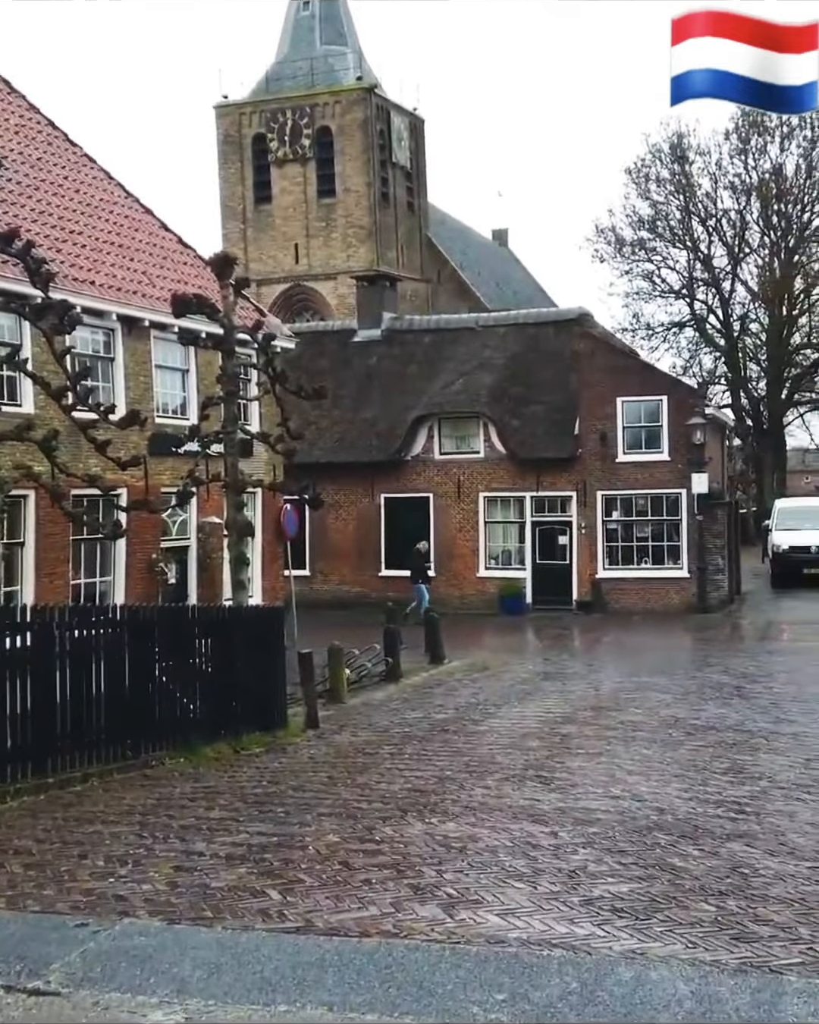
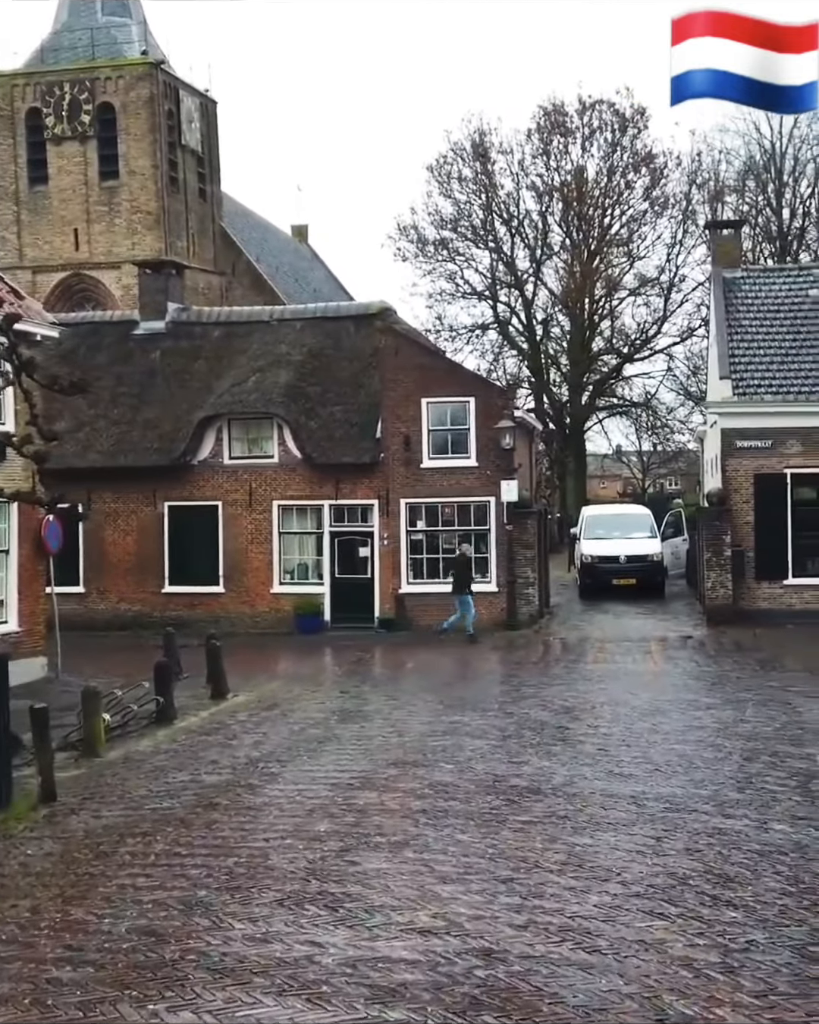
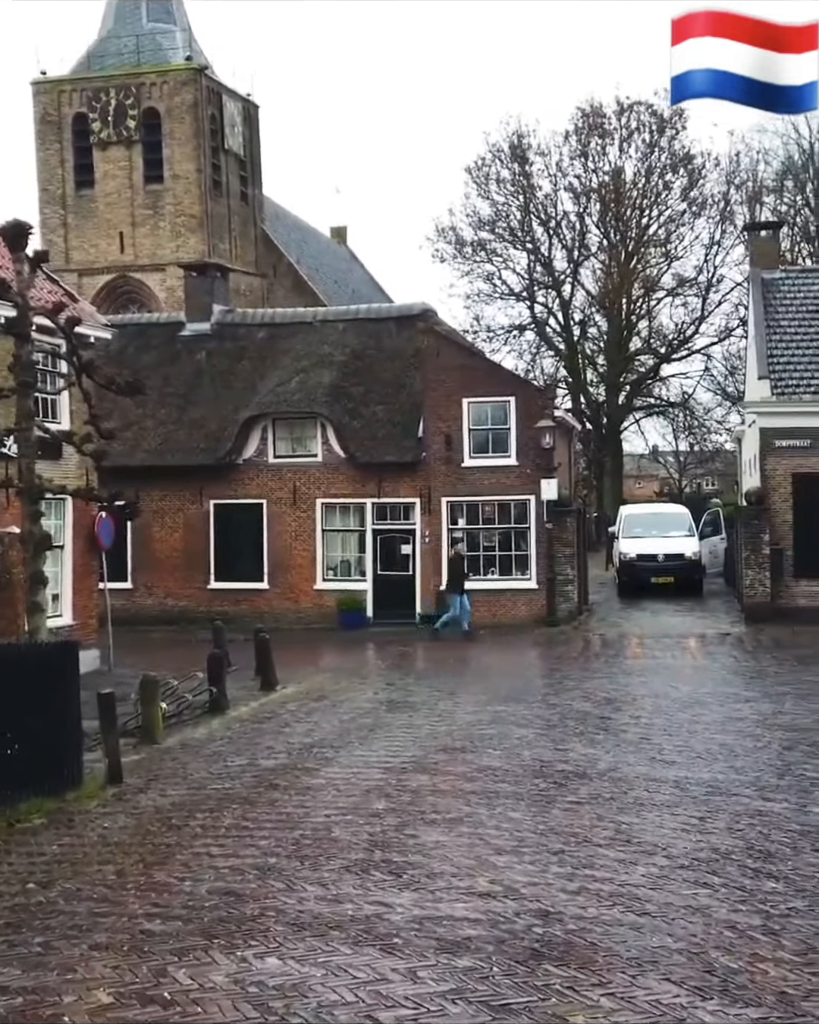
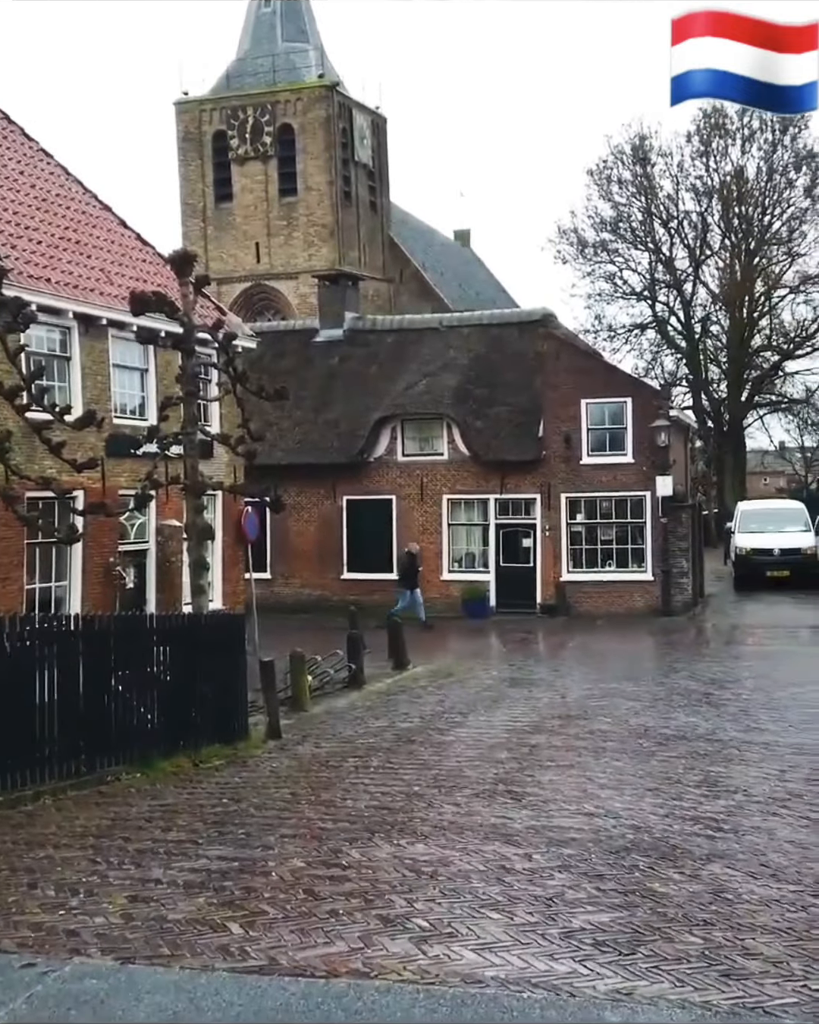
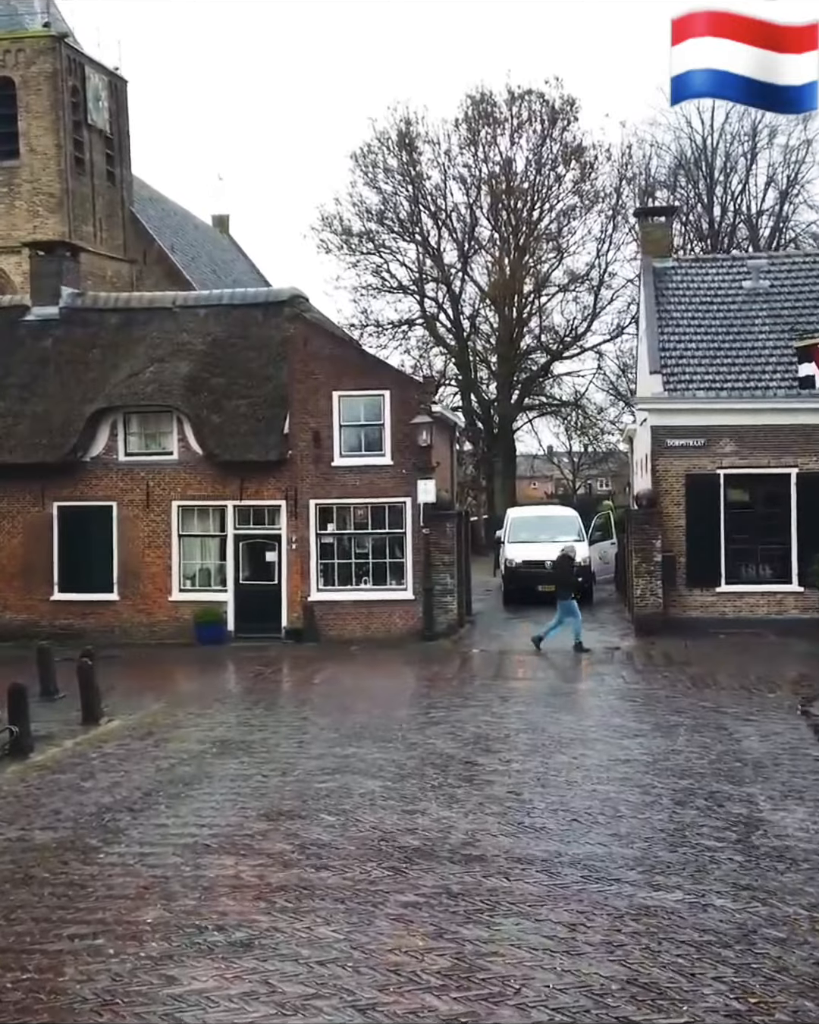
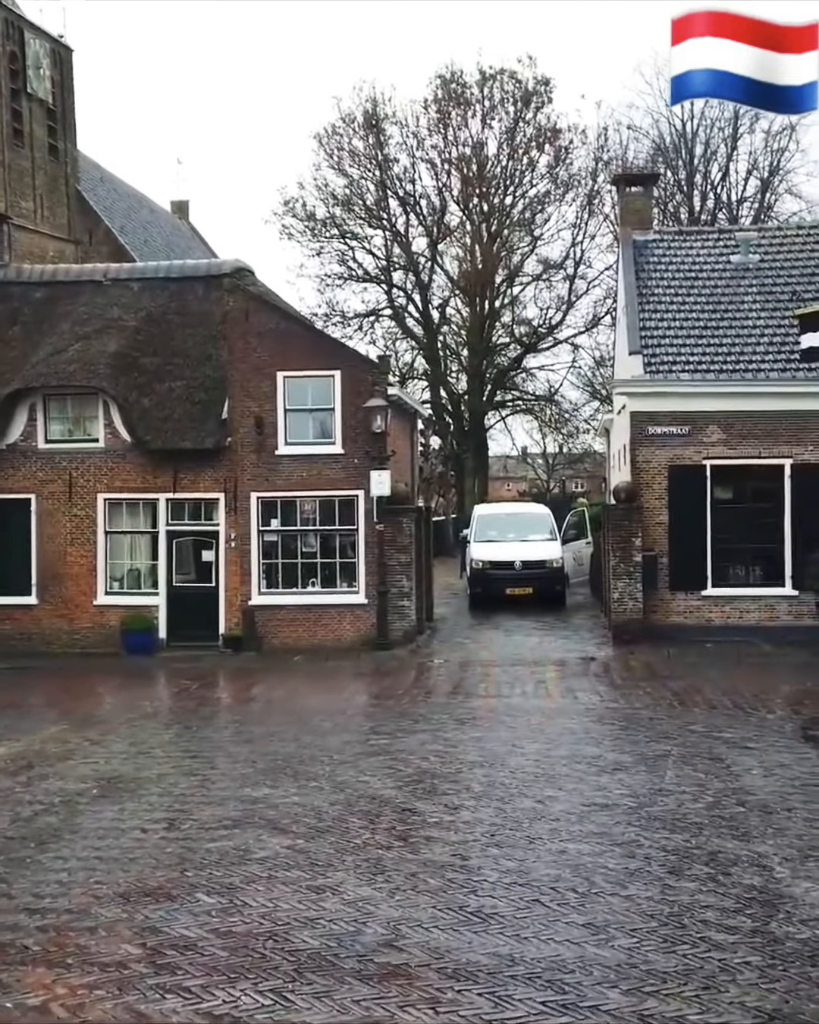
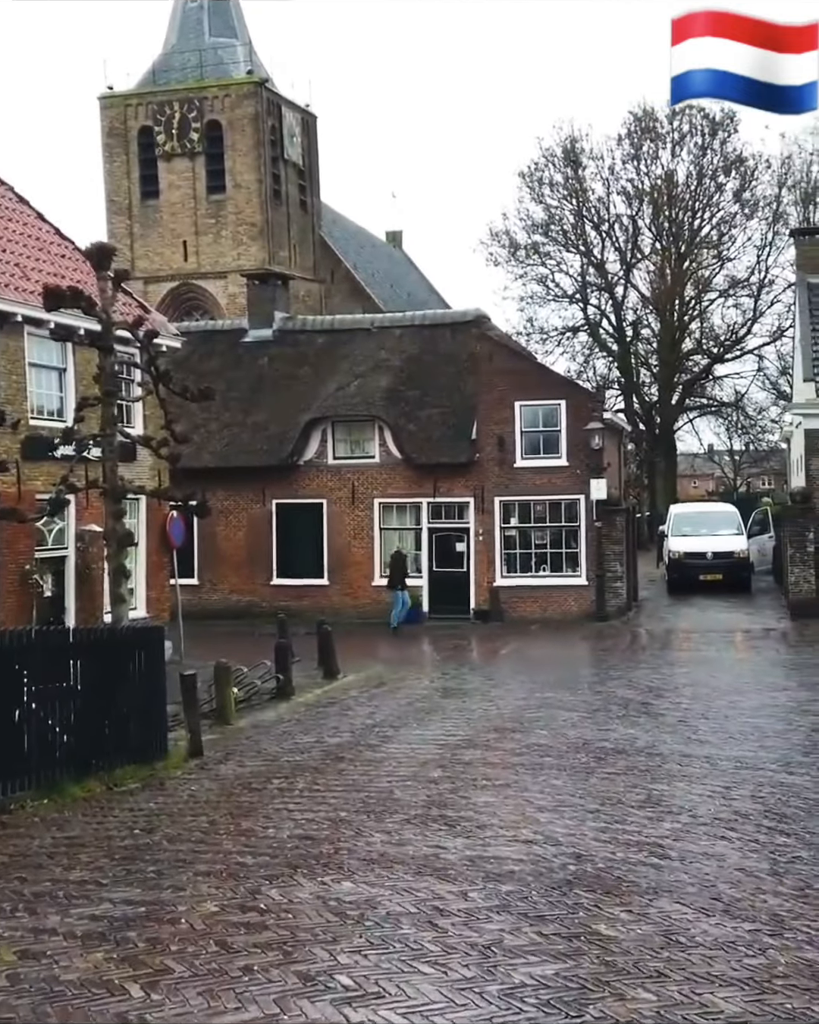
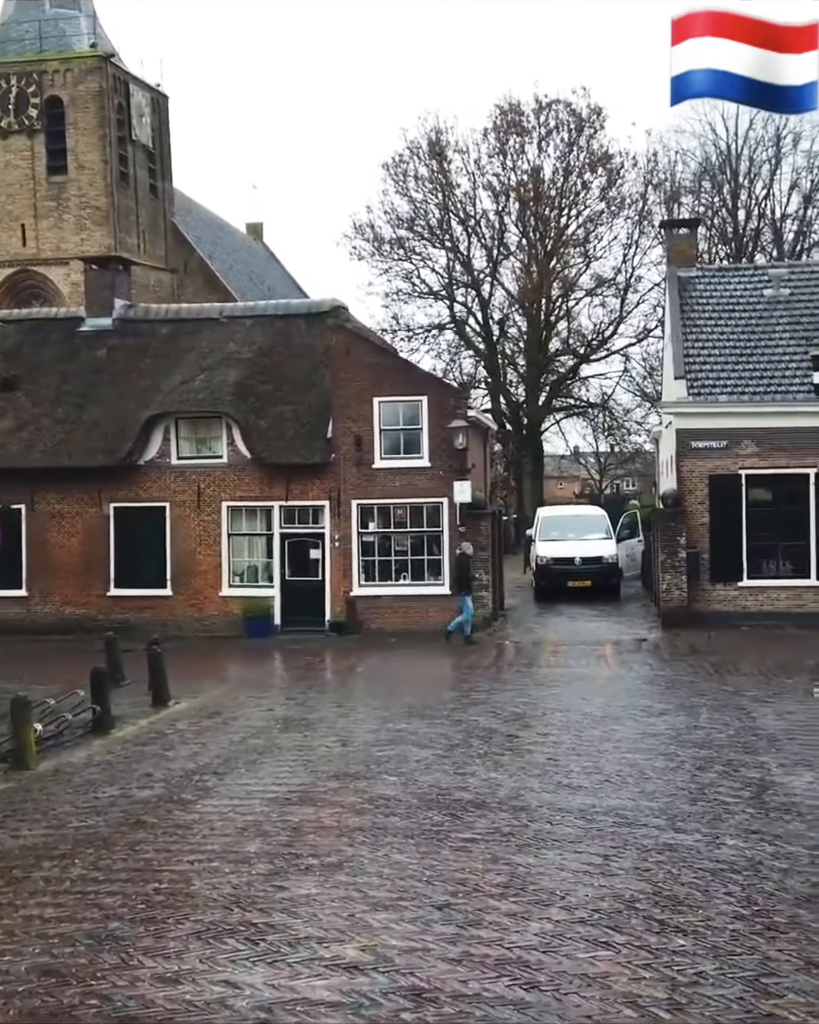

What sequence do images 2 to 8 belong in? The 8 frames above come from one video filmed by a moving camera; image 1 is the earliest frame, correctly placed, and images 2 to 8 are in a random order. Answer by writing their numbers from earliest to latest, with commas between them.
4, 7, 3, 2, 8, 5, 6
